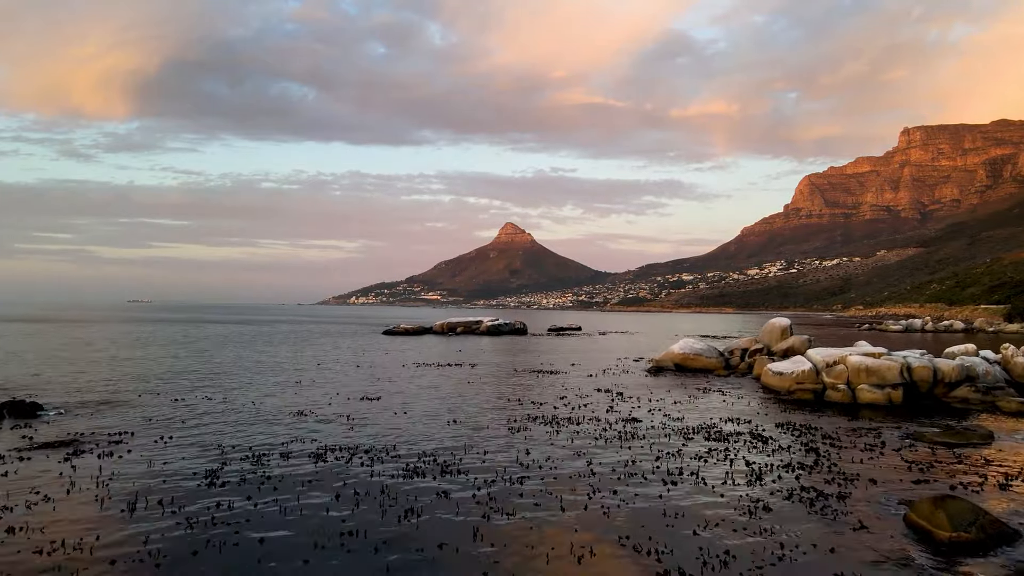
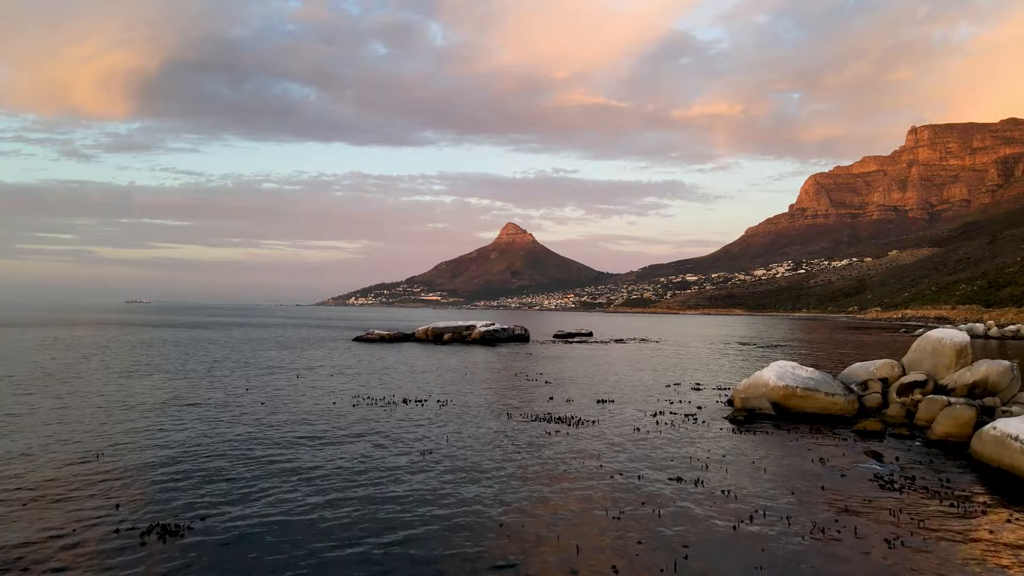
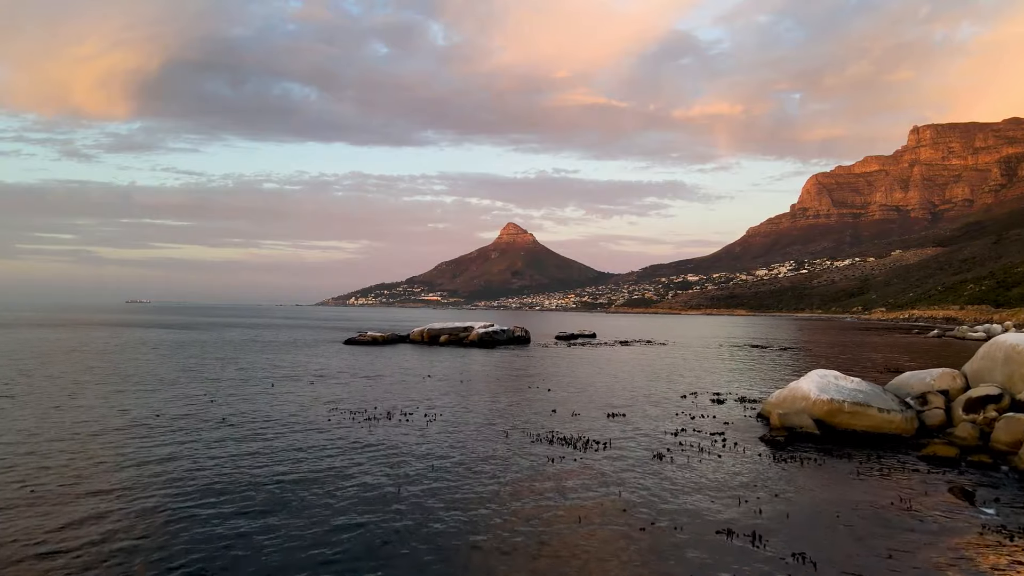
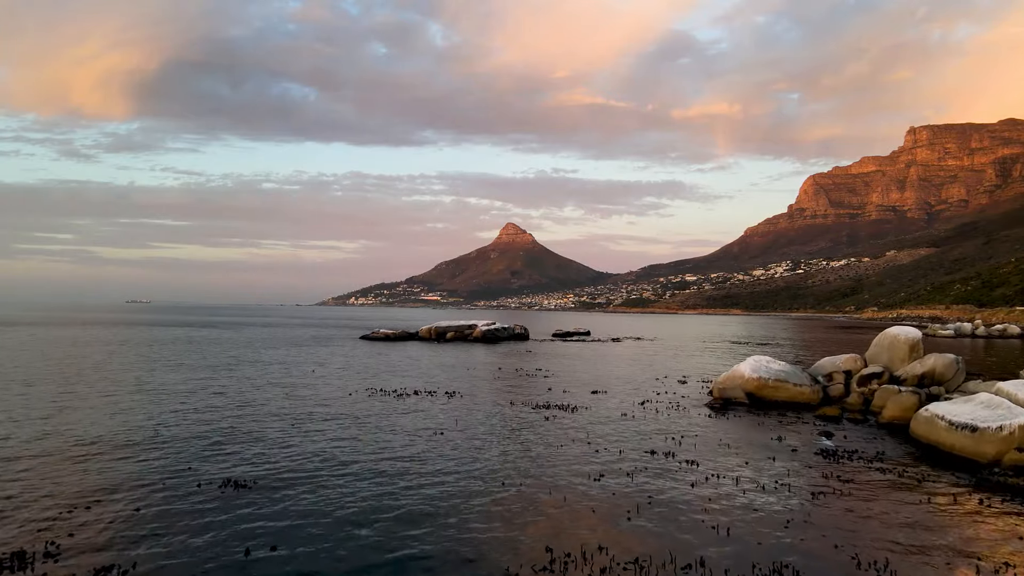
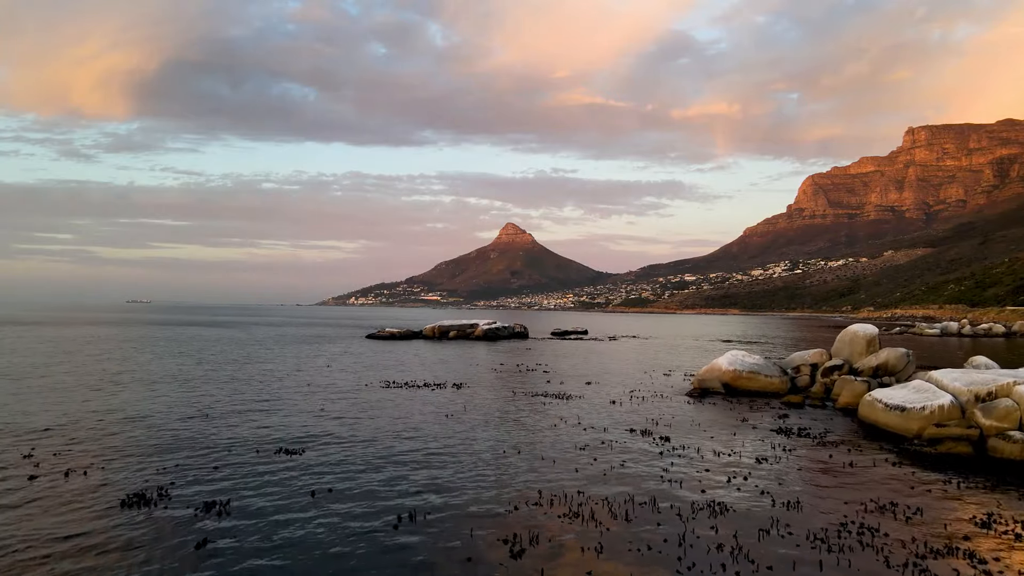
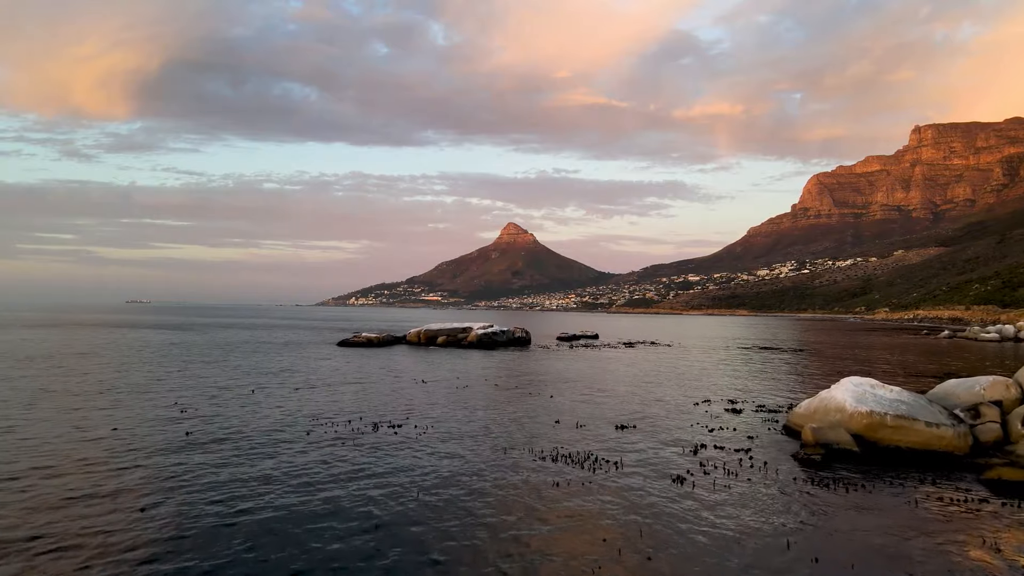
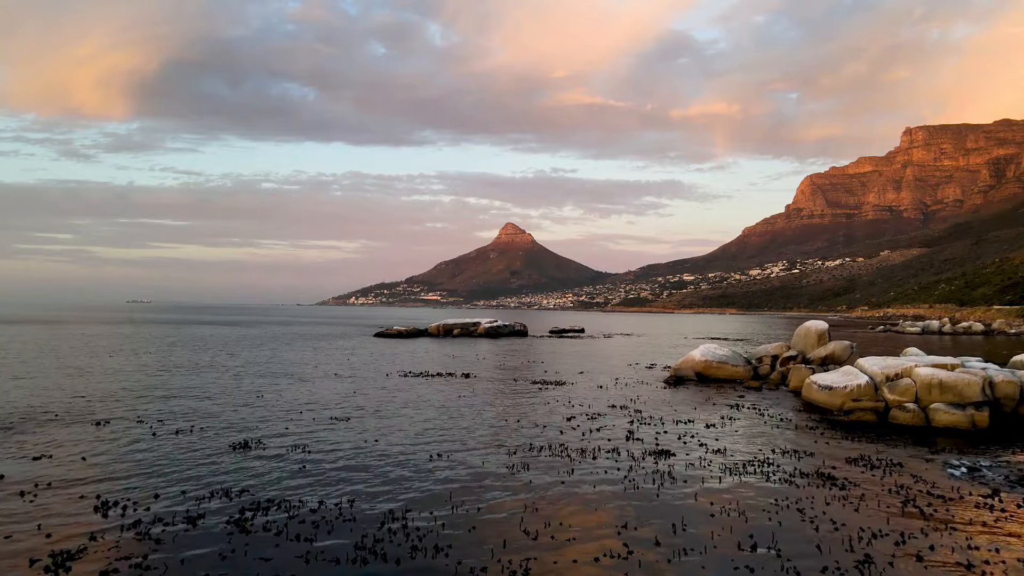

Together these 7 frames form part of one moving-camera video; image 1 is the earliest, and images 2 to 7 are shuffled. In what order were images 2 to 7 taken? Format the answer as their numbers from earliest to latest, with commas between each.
7, 5, 4, 2, 3, 6
